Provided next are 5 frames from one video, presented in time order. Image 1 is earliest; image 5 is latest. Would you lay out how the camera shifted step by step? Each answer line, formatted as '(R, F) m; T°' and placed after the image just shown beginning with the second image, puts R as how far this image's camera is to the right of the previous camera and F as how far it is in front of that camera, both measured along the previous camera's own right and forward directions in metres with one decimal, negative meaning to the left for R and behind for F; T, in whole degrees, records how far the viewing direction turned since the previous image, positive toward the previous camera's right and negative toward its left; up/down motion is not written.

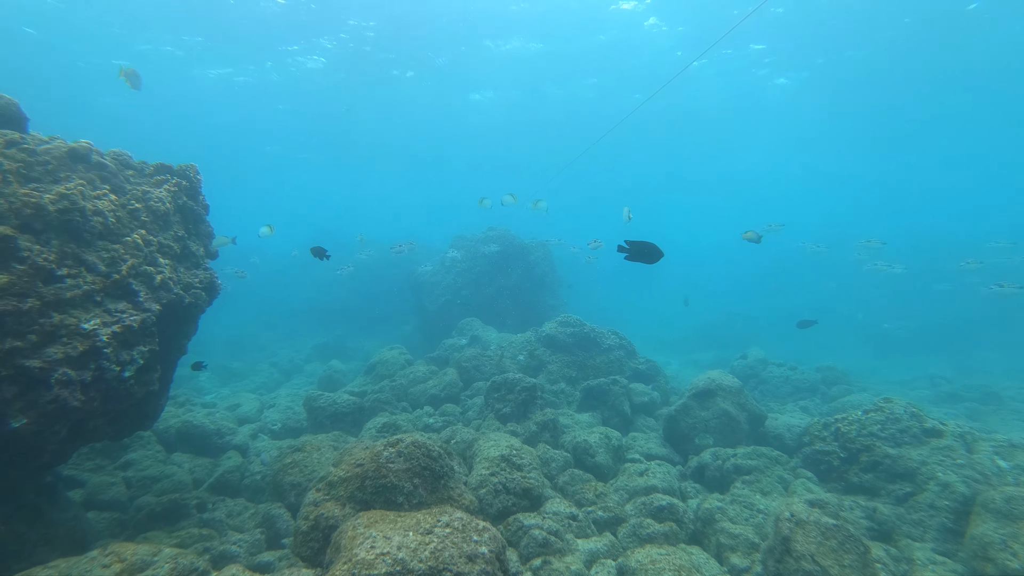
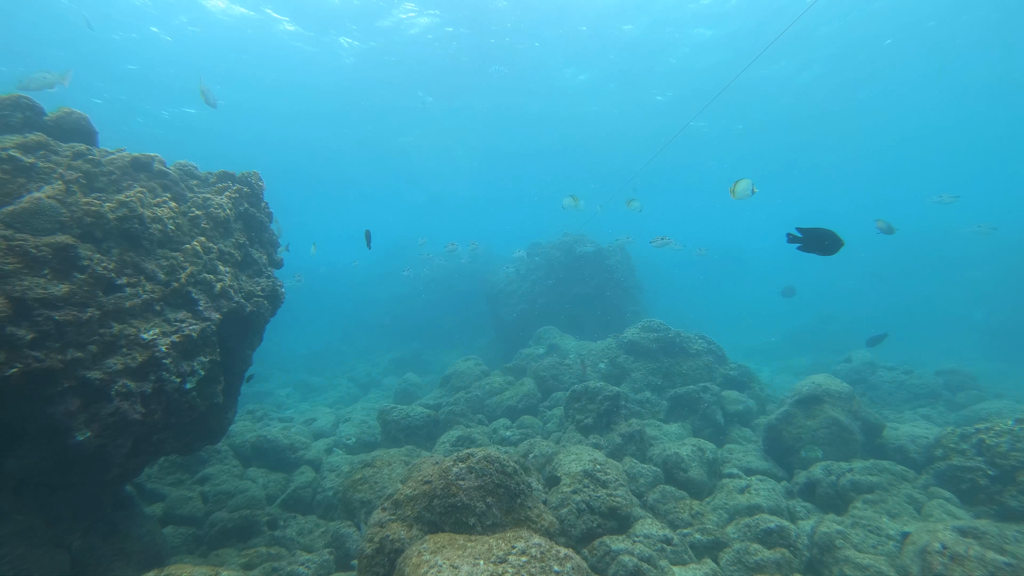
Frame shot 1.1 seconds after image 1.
(0.0, +0.6) m; -7°
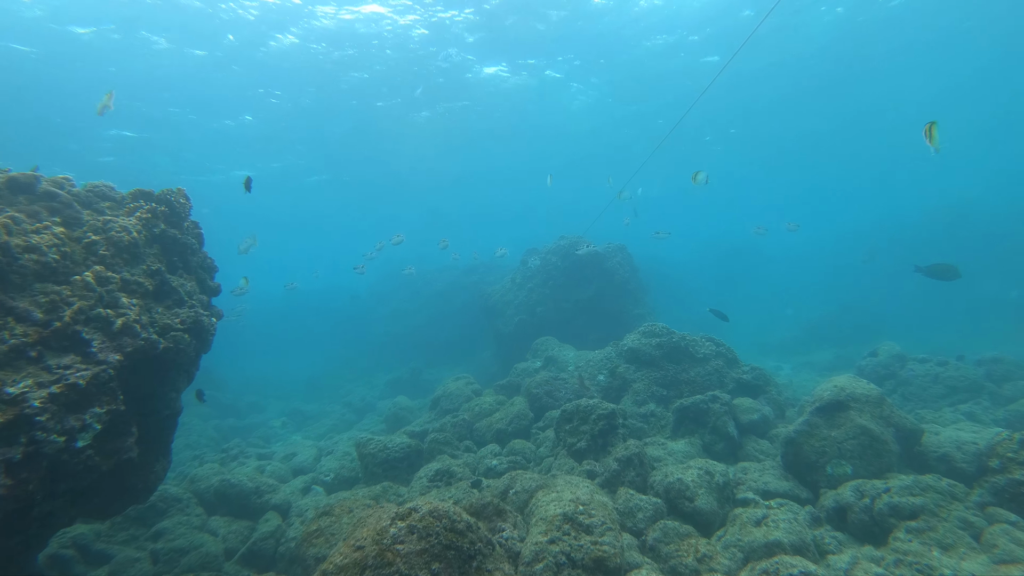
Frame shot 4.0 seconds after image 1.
(+0.5, +1.0) m; -1°
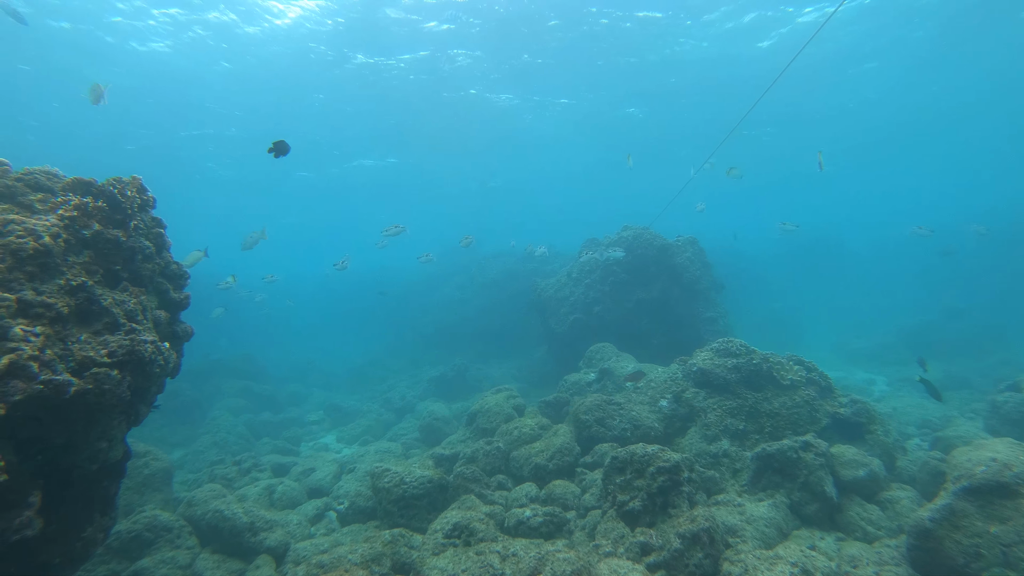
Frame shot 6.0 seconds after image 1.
(+0.2, +1.7) m; -6°
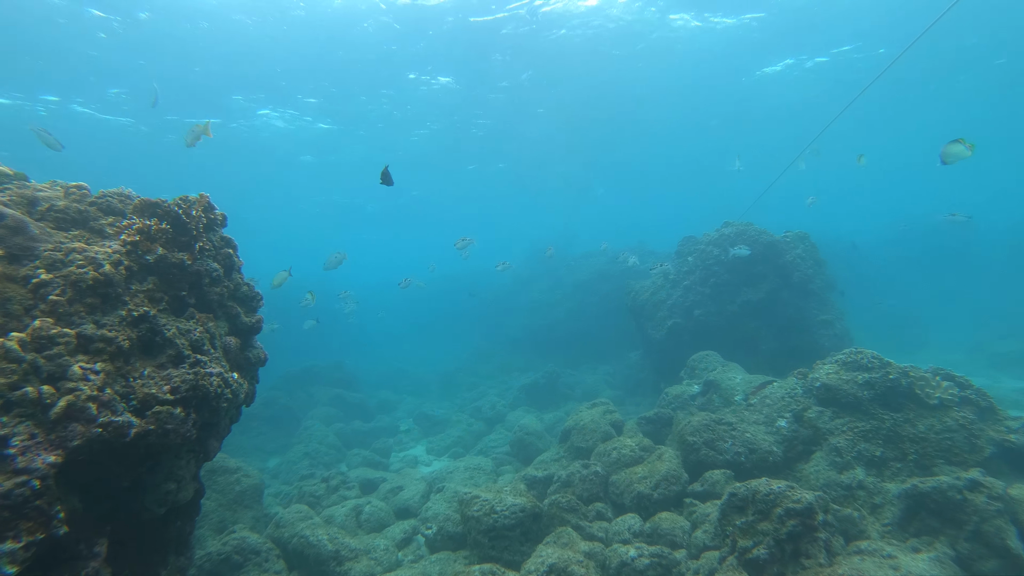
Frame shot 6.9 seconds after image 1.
(-0.1, +0.7) m; -8°
